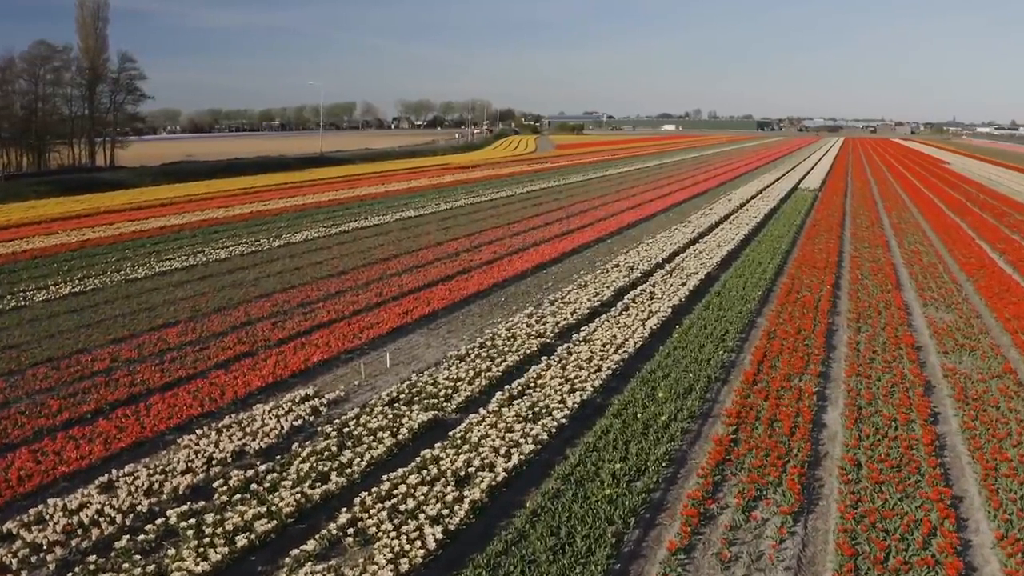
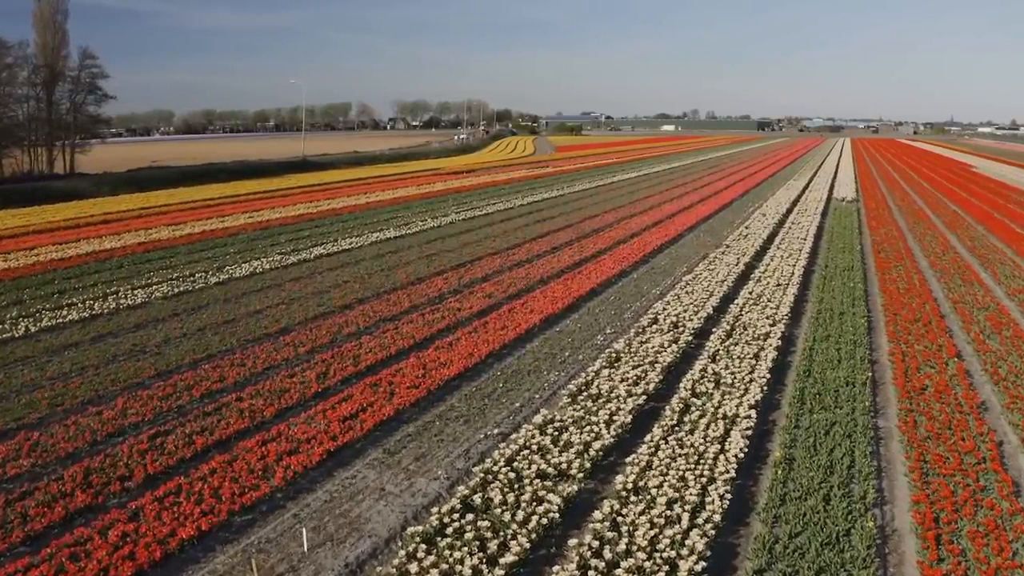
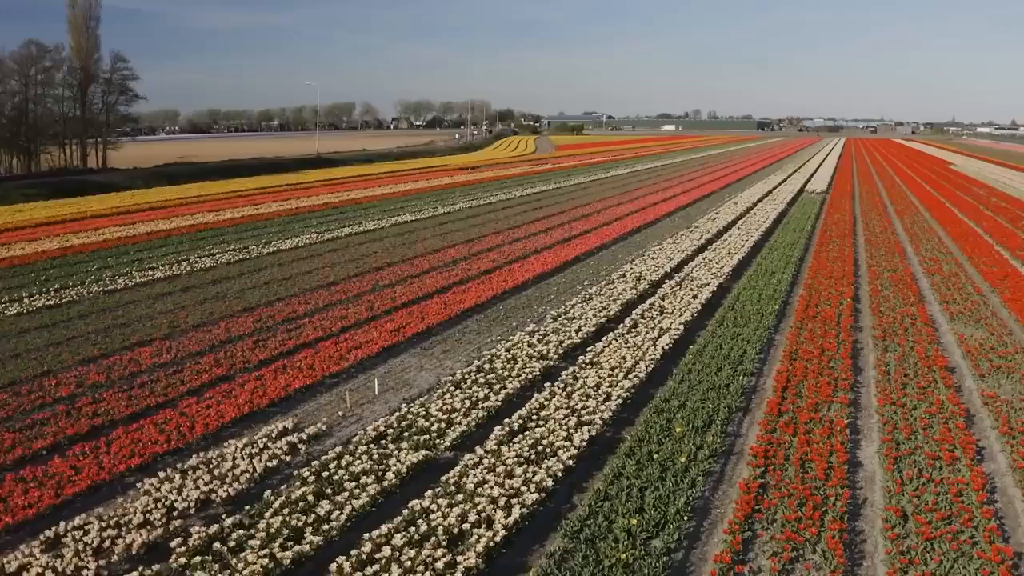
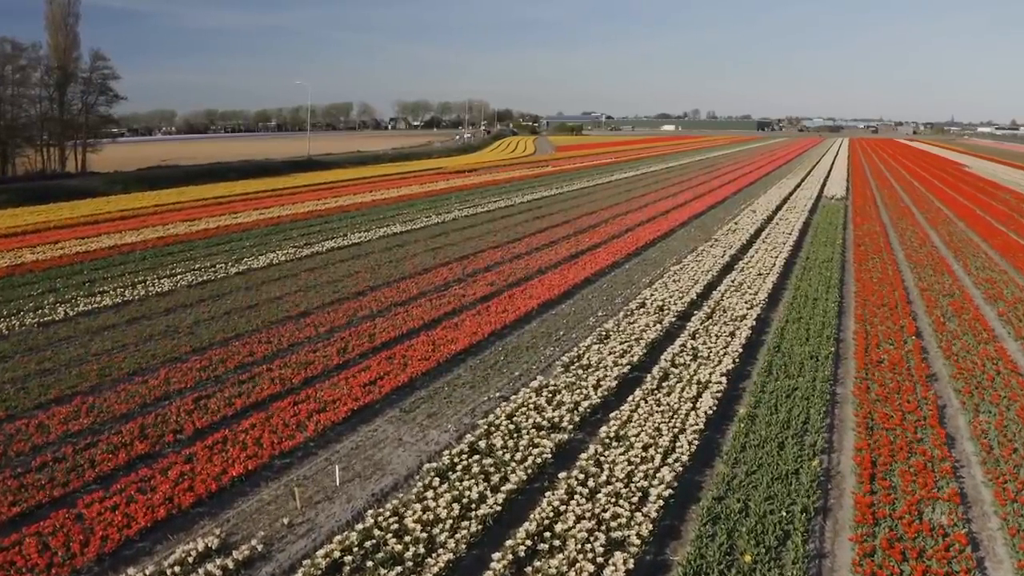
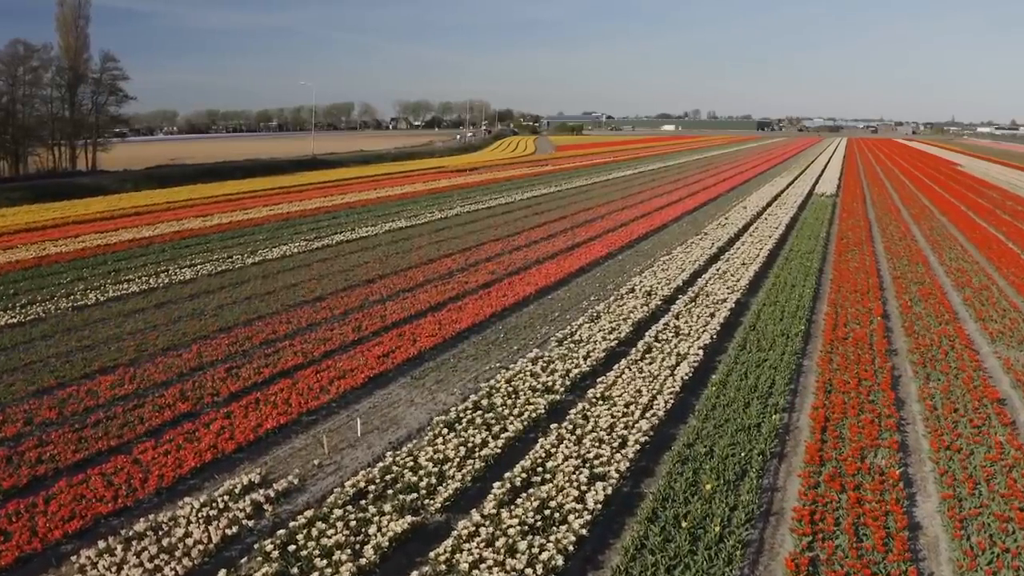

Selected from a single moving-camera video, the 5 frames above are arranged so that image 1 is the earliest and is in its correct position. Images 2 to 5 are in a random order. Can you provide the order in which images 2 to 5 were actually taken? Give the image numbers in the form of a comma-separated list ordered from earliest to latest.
3, 5, 4, 2
